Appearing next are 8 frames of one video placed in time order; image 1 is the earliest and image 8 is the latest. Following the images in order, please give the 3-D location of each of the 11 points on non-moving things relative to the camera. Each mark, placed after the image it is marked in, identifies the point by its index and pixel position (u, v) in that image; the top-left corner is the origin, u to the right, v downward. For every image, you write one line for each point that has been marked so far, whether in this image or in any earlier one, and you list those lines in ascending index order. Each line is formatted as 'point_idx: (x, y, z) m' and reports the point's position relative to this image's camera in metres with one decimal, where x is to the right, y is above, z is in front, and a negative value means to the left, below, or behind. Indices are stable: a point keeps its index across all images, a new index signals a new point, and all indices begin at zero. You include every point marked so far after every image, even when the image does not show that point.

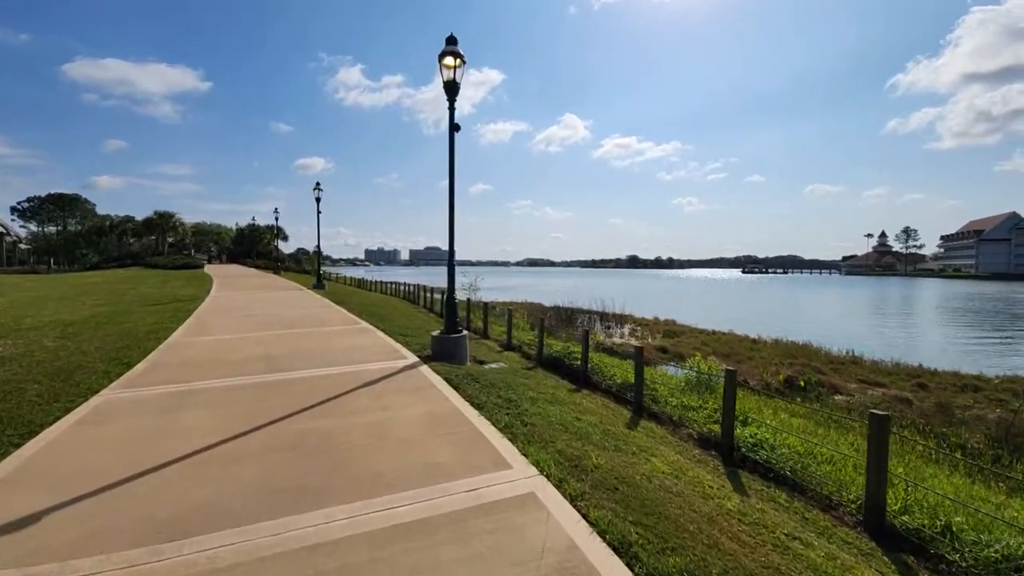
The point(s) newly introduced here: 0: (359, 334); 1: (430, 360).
0: (-3.4, -1.0, +9.5) m
1: (-1.5, -1.3, +7.7) m
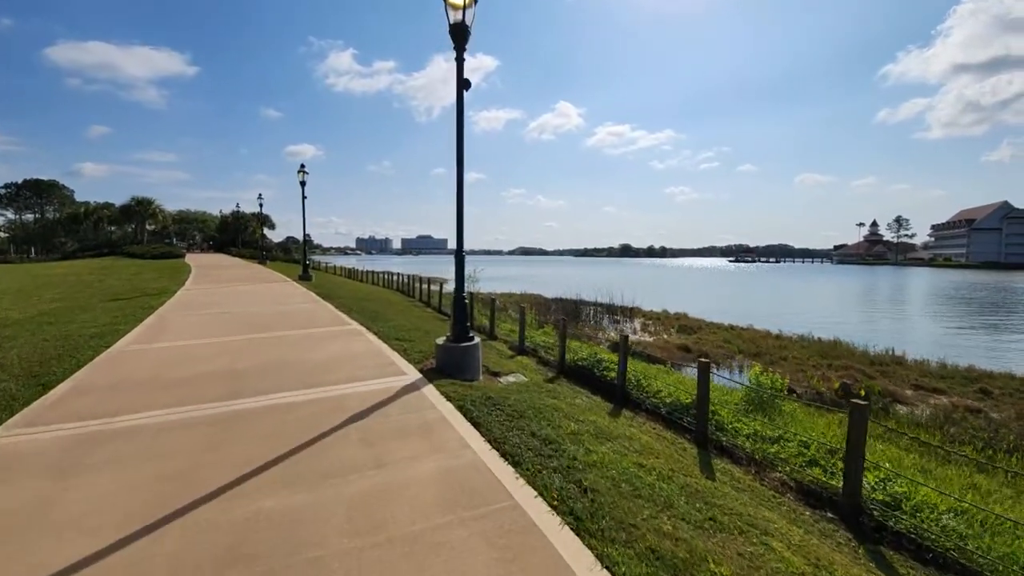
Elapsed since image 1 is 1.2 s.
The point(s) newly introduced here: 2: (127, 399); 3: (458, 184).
0: (-3.1, -1.0, +8.0) m
1: (-1.1, -1.3, +6.2) m
2: (-4.6, -1.3, +5.1) m
3: (-0.8, +1.6, +6.5) m
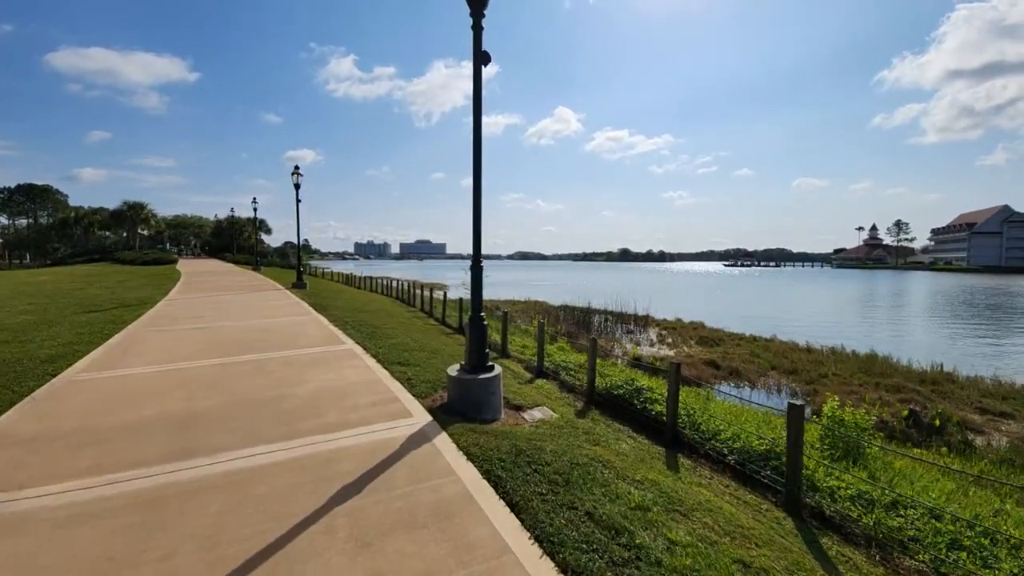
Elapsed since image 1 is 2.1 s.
0: (-2.7, -1.2, +6.8) m
1: (-0.8, -1.5, +5.0) m
2: (-4.3, -1.6, +3.9) m
3: (-0.4, +1.4, +5.3) m
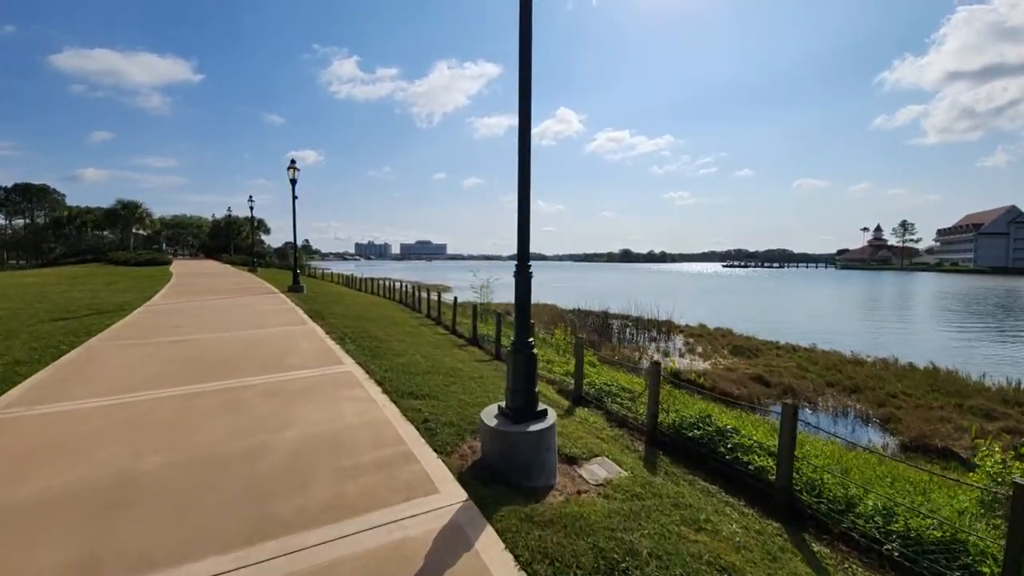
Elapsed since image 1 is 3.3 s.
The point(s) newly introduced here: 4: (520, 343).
0: (-2.2, -1.3, +5.3) m
1: (-0.3, -1.6, +3.6) m
2: (-3.7, -1.7, +2.5) m
3: (+0.1, +1.2, +3.8) m
4: (+0.1, -0.5, +3.8) m
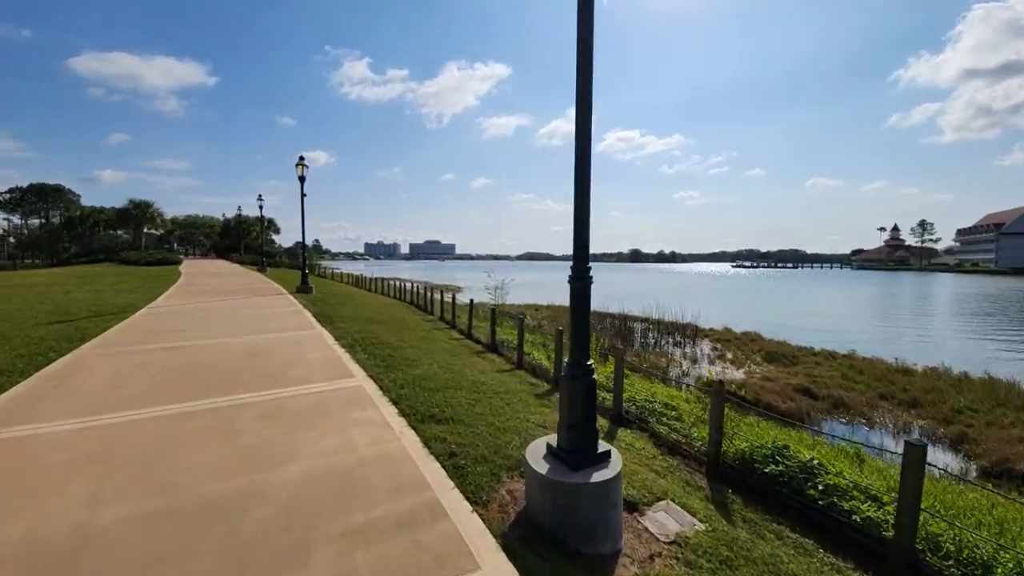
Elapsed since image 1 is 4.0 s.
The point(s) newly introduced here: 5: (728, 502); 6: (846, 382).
0: (-1.8, -1.4, +4.6) m
1: (+0.1, -1.7, +2.8) m
2: (-3.4, -1.7, +1.7) m
3: (+0.5, +1.2, +3.0) m
4: (+0.5, -0.6, +3.0) m
5: (+2.0, -2.0, +4.0) m
6: (+8.7, -2.4, +11.1) m
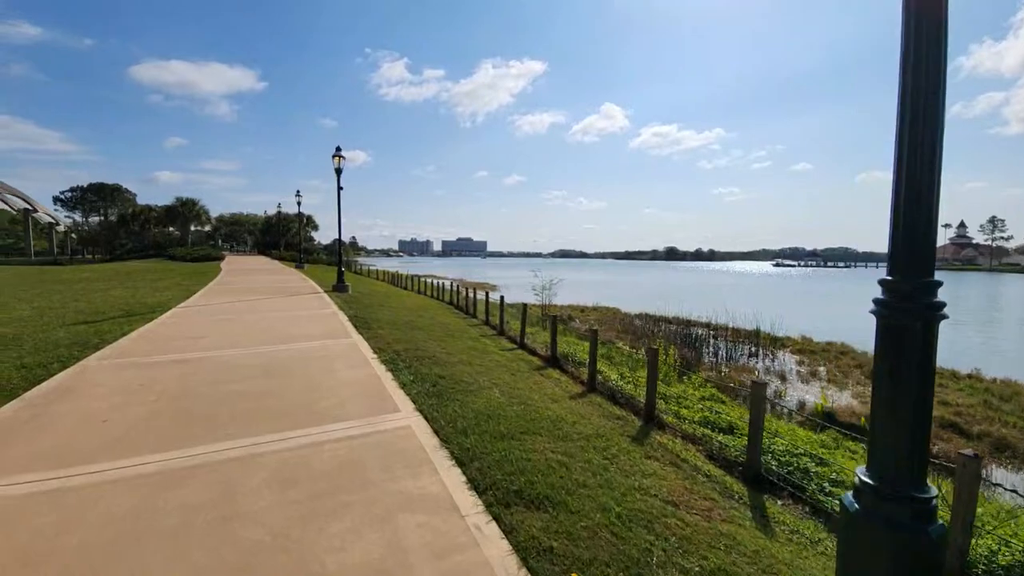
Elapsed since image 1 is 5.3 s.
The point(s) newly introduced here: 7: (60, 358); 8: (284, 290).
0: (-0.9, -1.5, +3.1) m
1: (+0.9, -1.8, +1.2) m
2: (-2.7, -1.8, +0.4) m
3: (+1.3, +1.0, +1.4) m
4: (+1.3, -0.7, +1.4) m
5: (+2.9, -2.2, +2.3) m
6: (+10.0, -2.6, +8.9) m
7: (-7.4, -1.1, +7.0) m
8: (-9.1, -0.1, +17.0) m
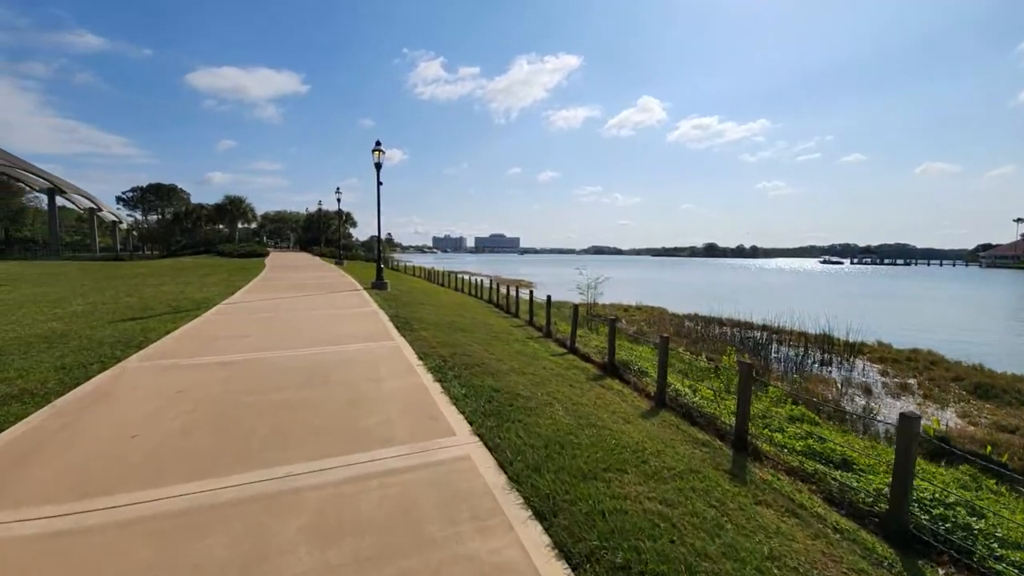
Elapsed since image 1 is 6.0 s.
0: (-0.3, -1.5, +2.4) m
1: (+1.3, -1.9, +0.4) m
2: (-2.3, -1.9, -0.2) m
3: (+1.7, +1.0, +0.5) m
4: (+1.7, -0.7, +0.5) m
5: (+3.4, -2.2, +1.3) m
6: (+11.0, -2.6, +7.4) m
7: (-6.5, -1.1, +6.7) m
8: (-7.4, +0.1, +16.9) m
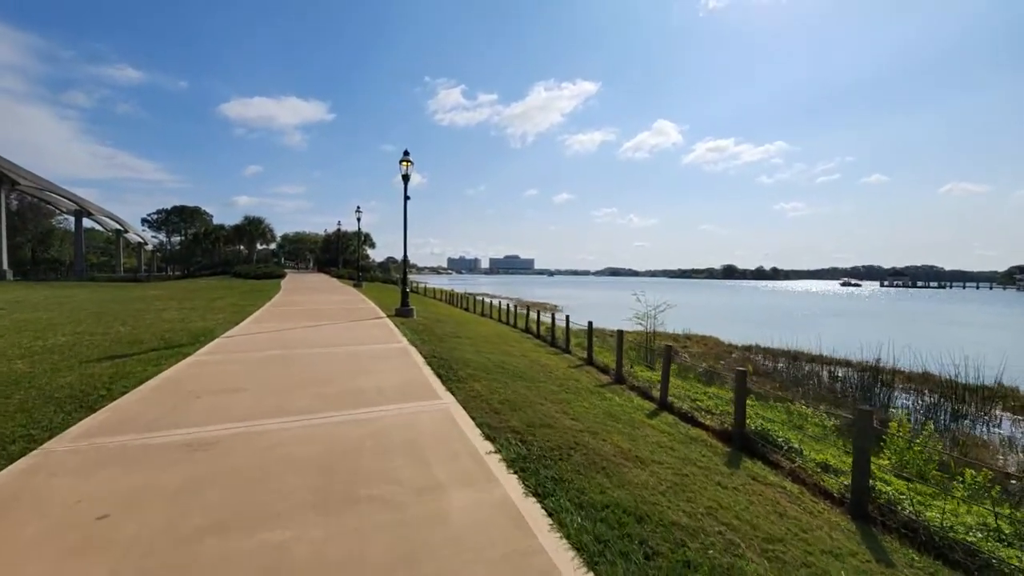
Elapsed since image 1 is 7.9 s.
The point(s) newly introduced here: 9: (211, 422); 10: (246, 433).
0: (+0.7, -1.8, +0.2) m
1: (+2.2, -2.0, -1.9) m
2: (-1.4, -2.0, -2.3) m
3: (+2.7, +0.8, -1.6) m
4: (+2.6, -0.9, -1.7) m
5: (+4.3, -2.4, -1.1) m
6: (+12.2, -3.2, +4.7) m
7: (-5.3, -1.5, +4.8) m
8: (-5.9, -0.9, +15.0) m
9: (-3.4, -1.5, +4.8) m
10: (-2.8, -1.6, +4.5) m
